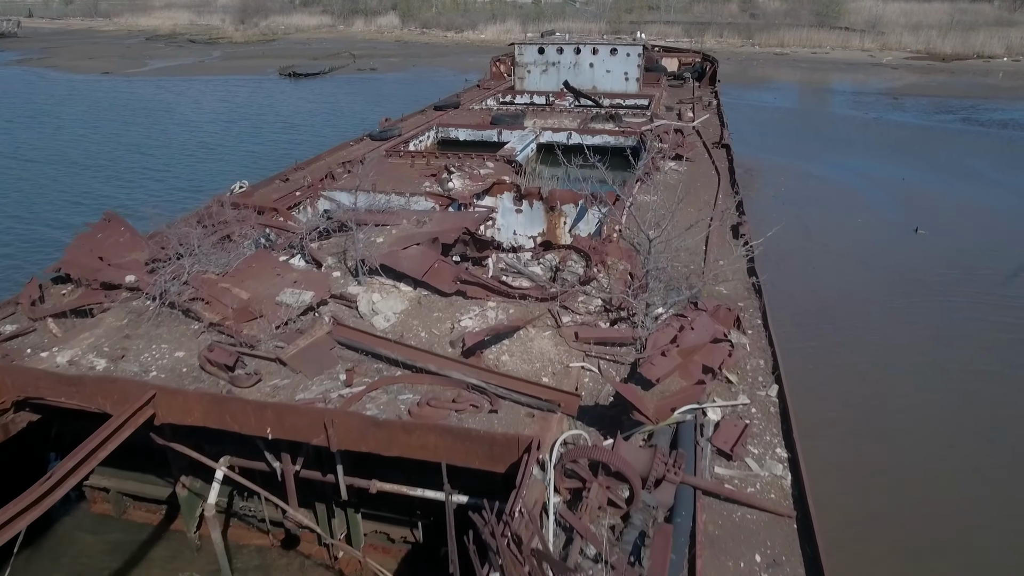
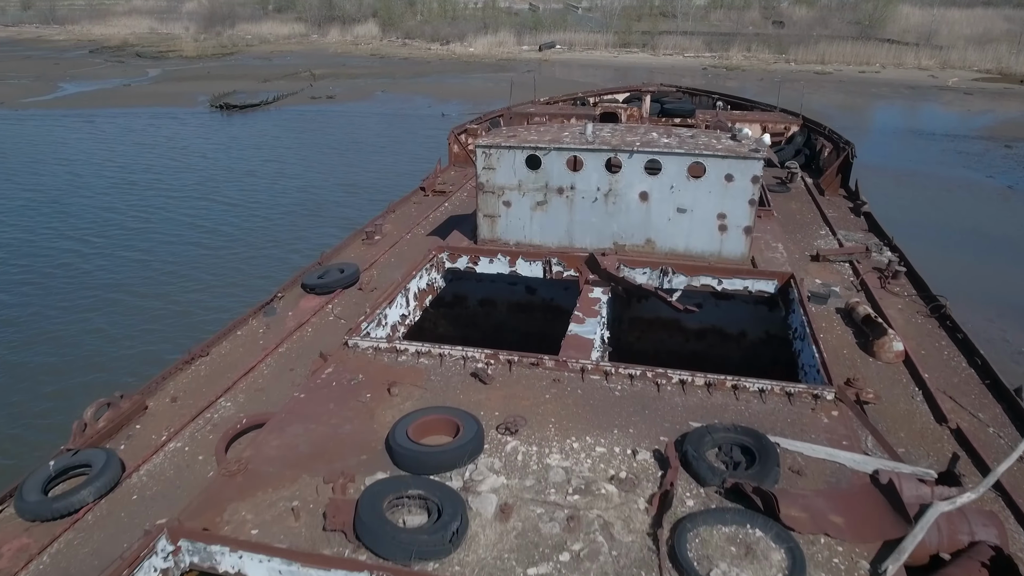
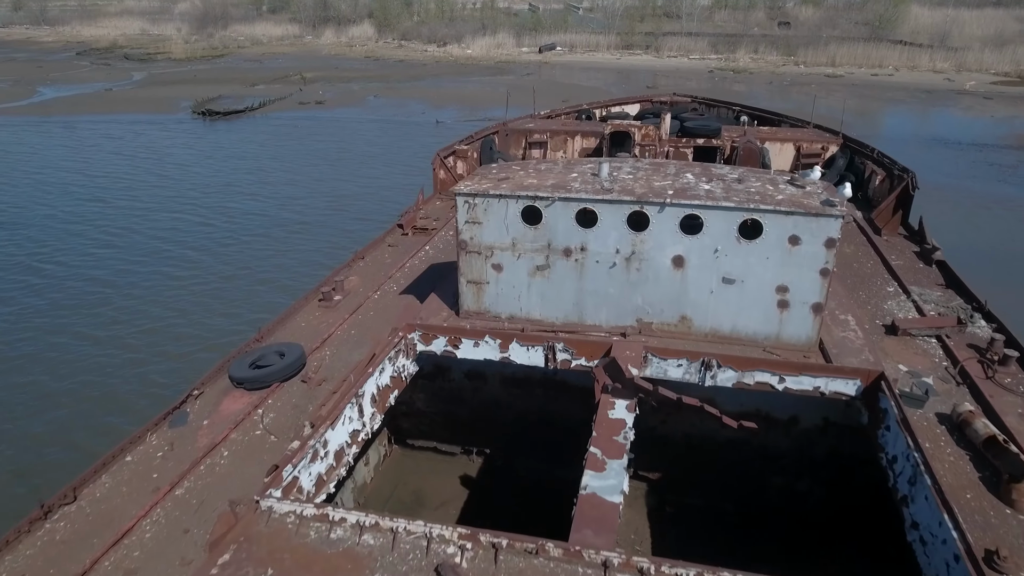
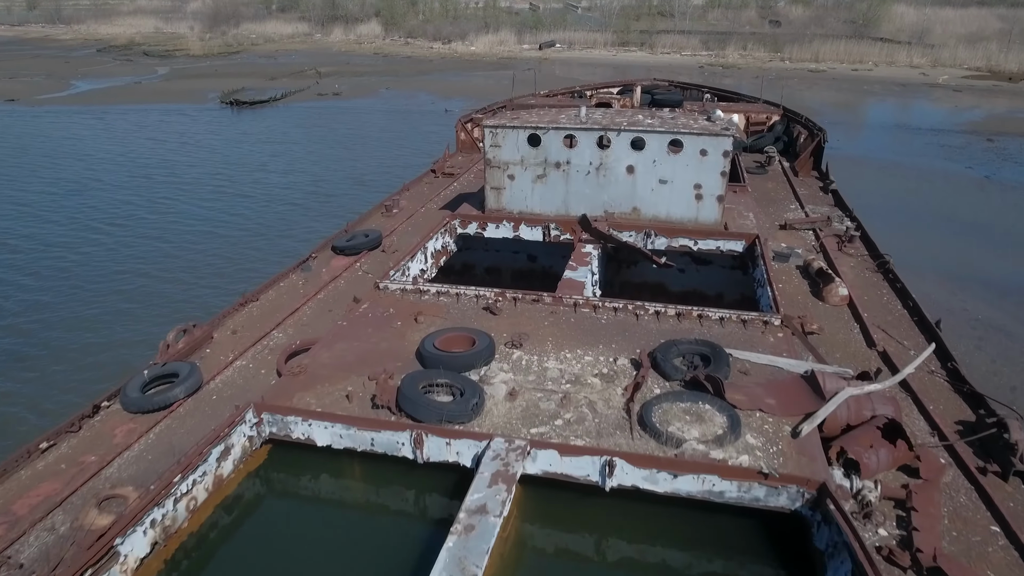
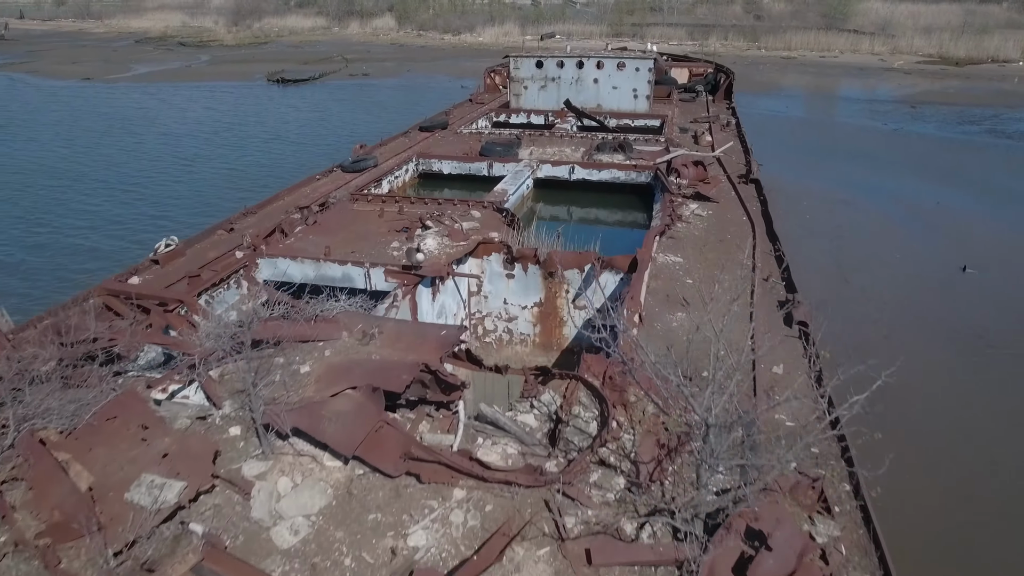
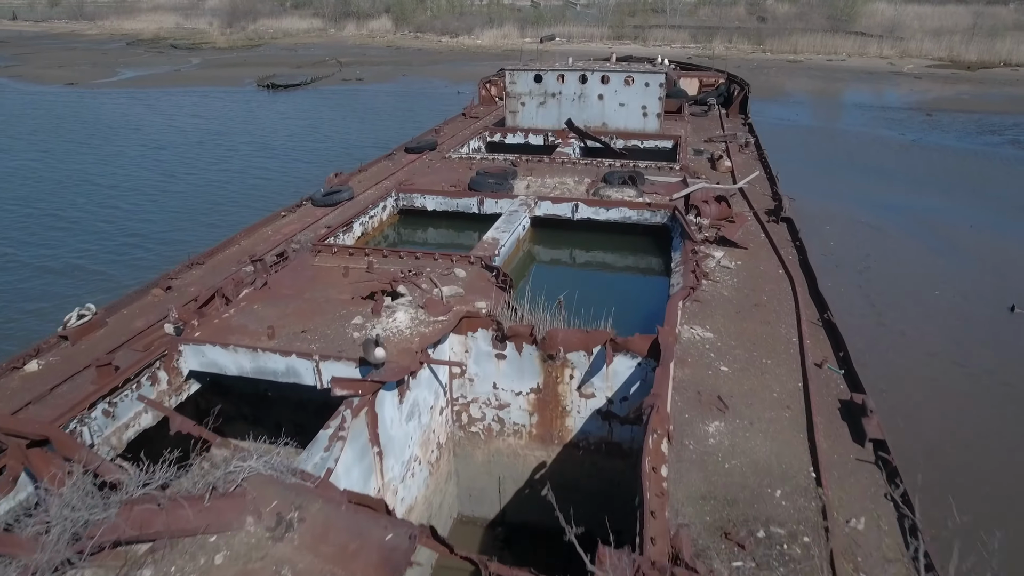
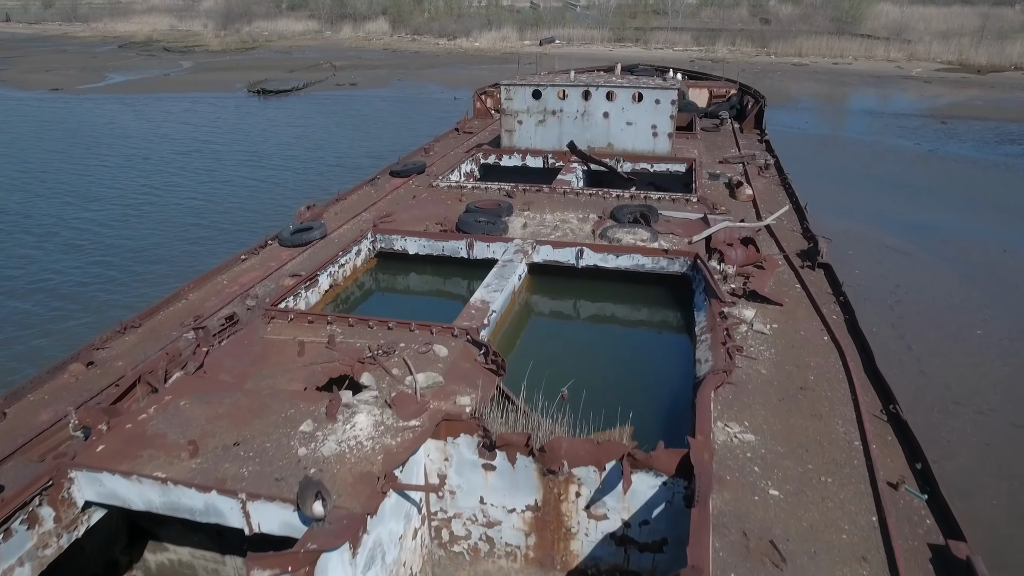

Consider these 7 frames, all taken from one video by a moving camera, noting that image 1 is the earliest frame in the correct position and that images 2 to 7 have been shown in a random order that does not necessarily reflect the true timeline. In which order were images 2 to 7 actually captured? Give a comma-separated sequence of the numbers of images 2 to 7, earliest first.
5, 6, 7, 4, 2, 3
